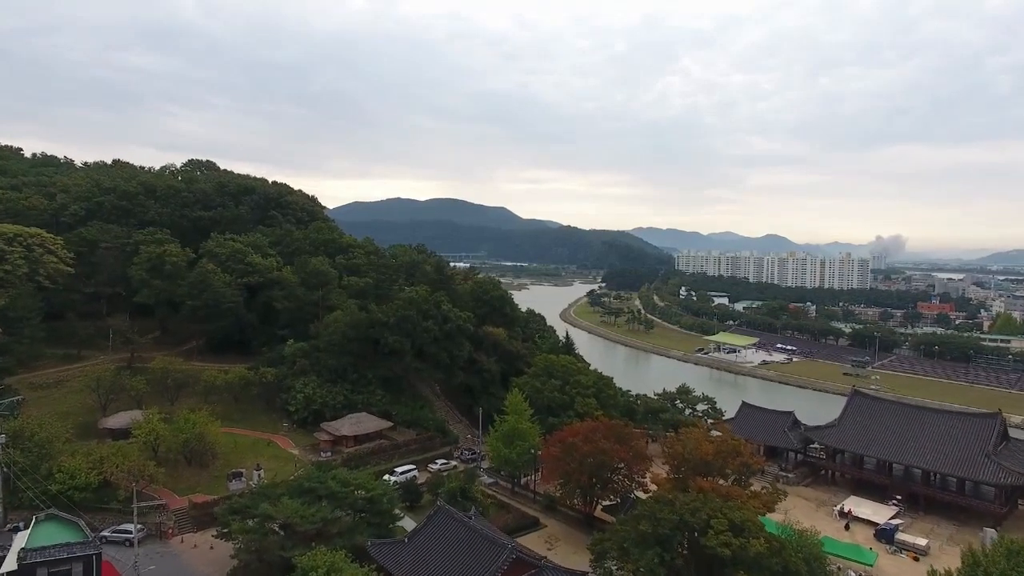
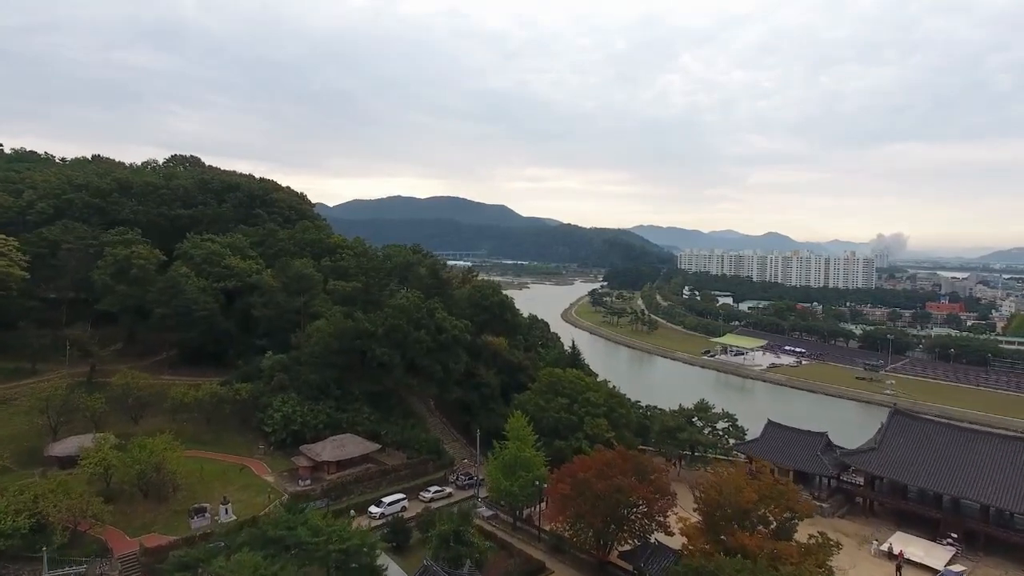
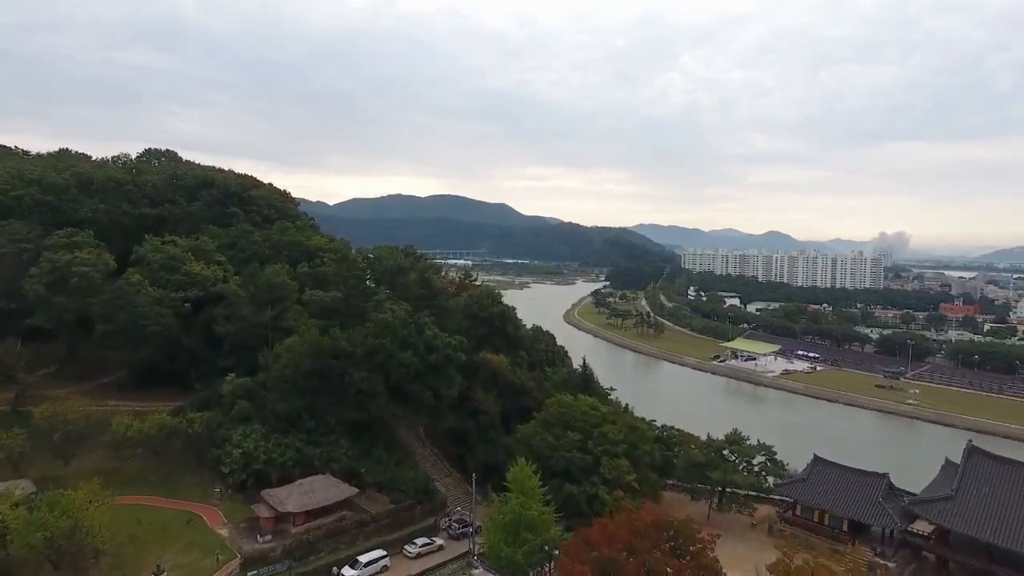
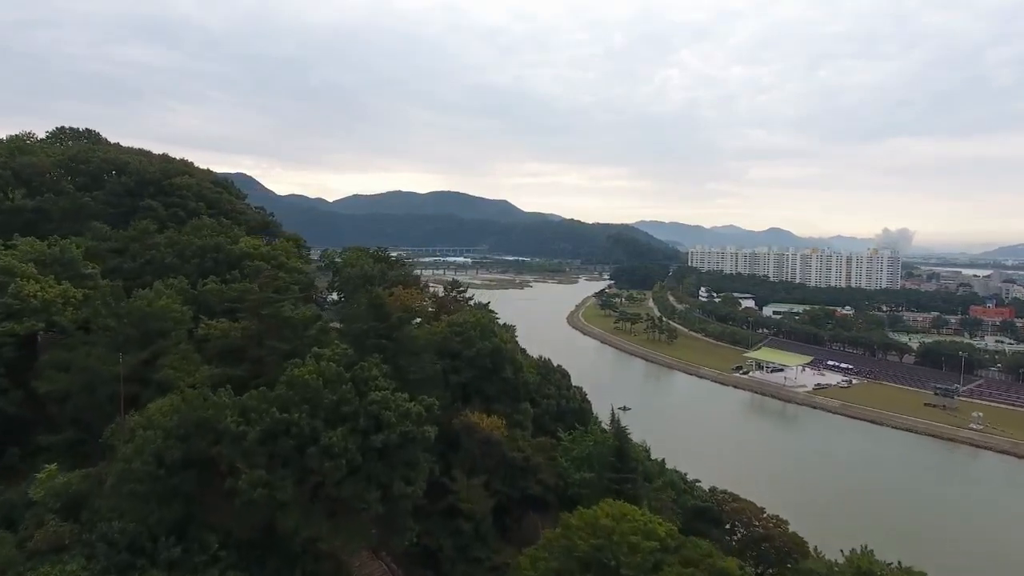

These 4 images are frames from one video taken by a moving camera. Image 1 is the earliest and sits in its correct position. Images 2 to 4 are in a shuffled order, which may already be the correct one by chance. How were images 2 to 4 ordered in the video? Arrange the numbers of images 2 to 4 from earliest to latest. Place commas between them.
2, 3, 4
